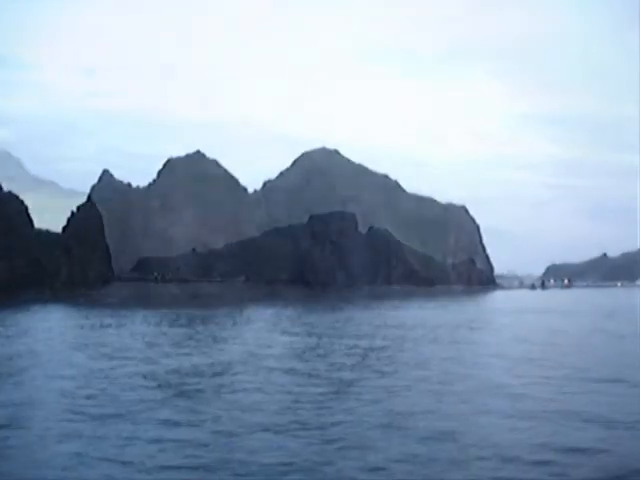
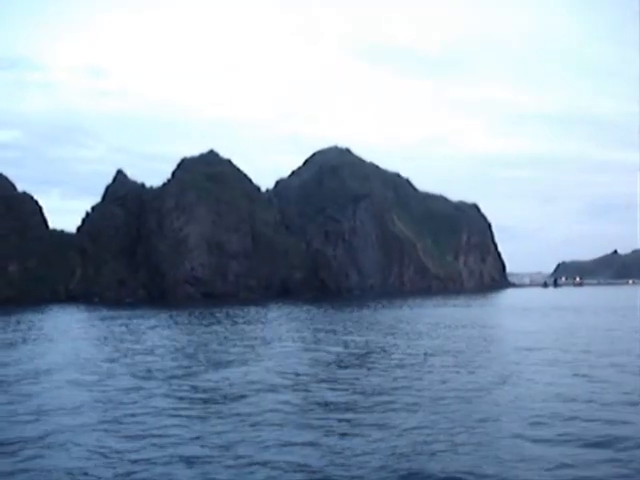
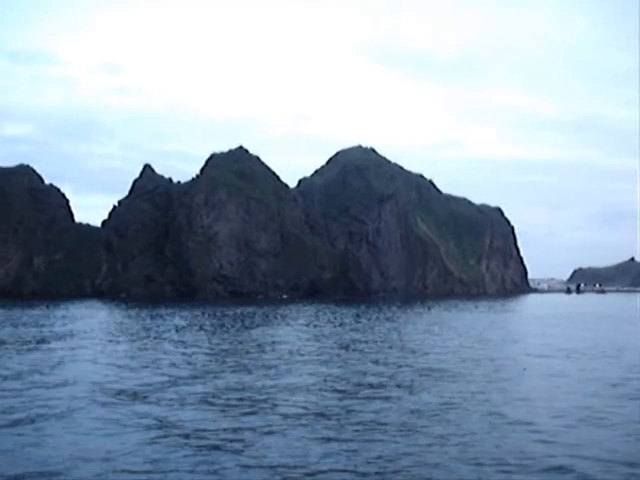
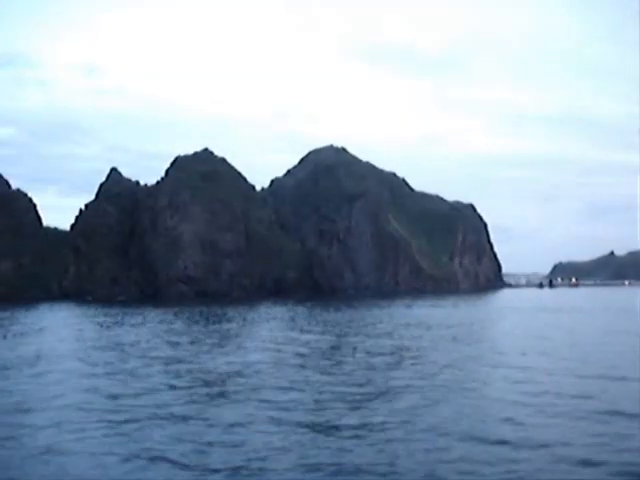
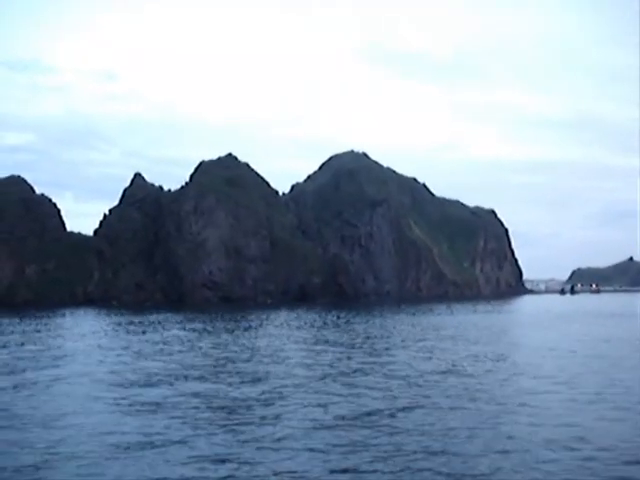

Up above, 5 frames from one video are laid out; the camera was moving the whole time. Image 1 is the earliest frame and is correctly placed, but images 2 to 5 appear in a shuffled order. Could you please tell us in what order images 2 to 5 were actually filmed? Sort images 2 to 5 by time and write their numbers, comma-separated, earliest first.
4, 2, 5, 3
